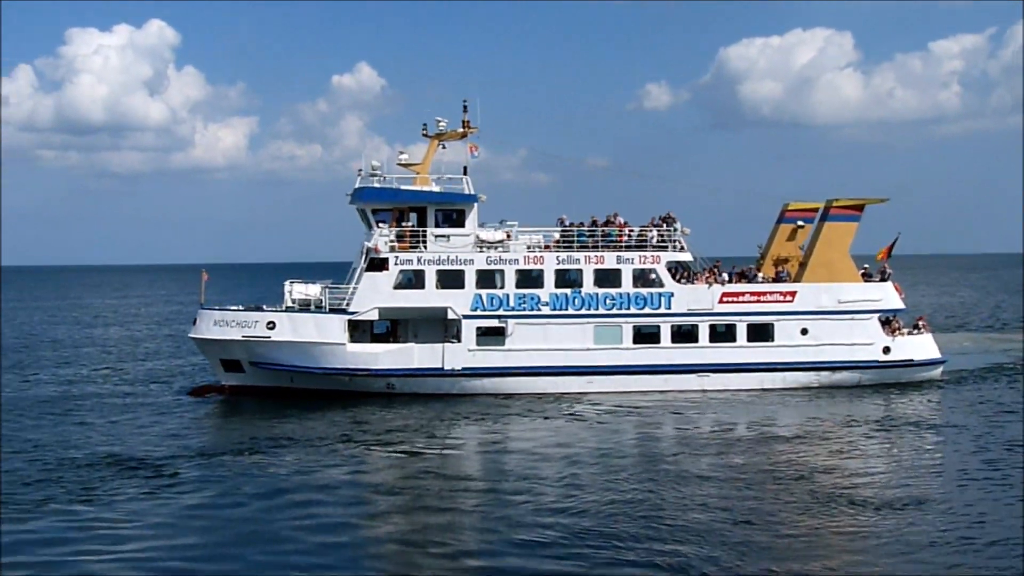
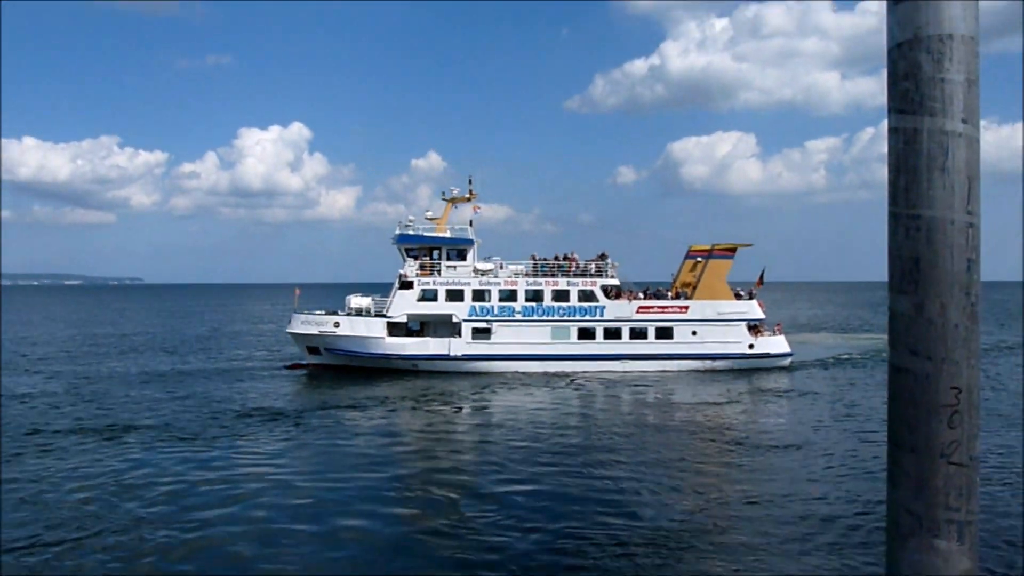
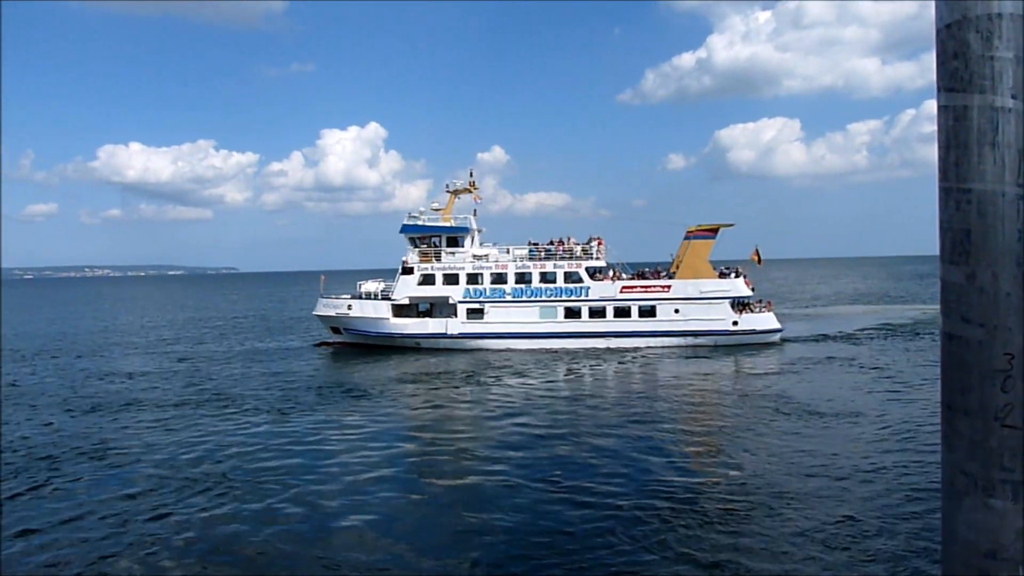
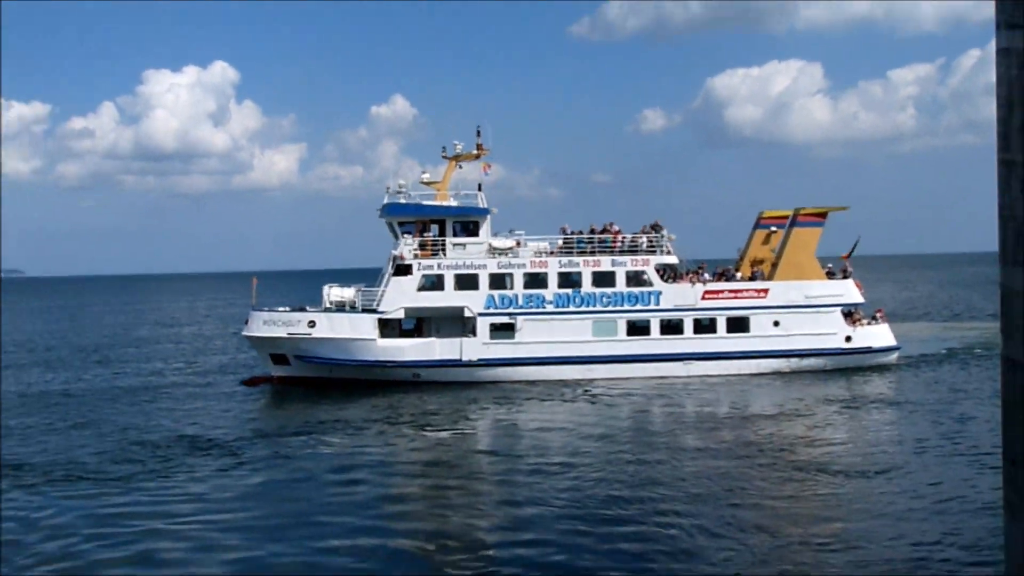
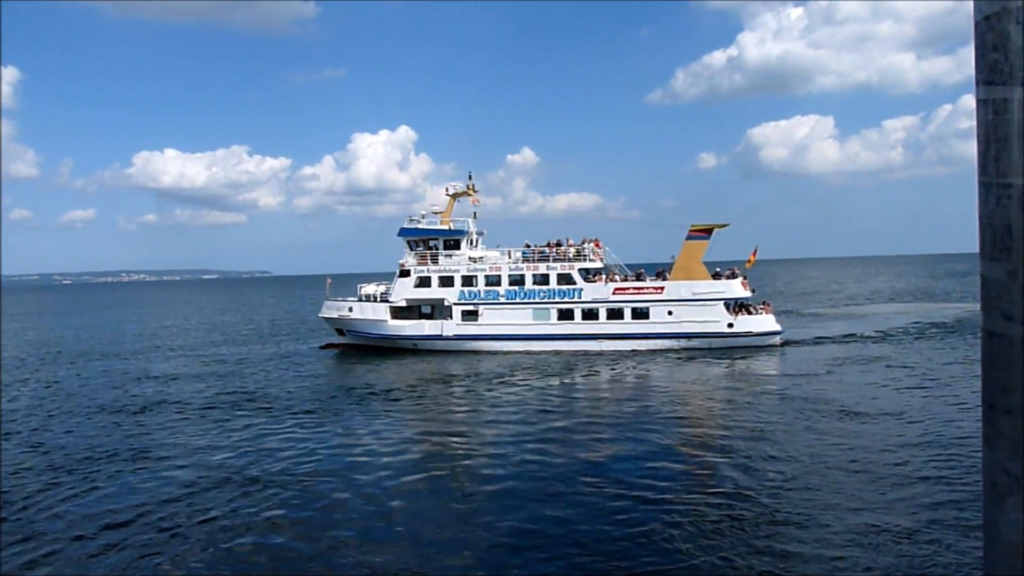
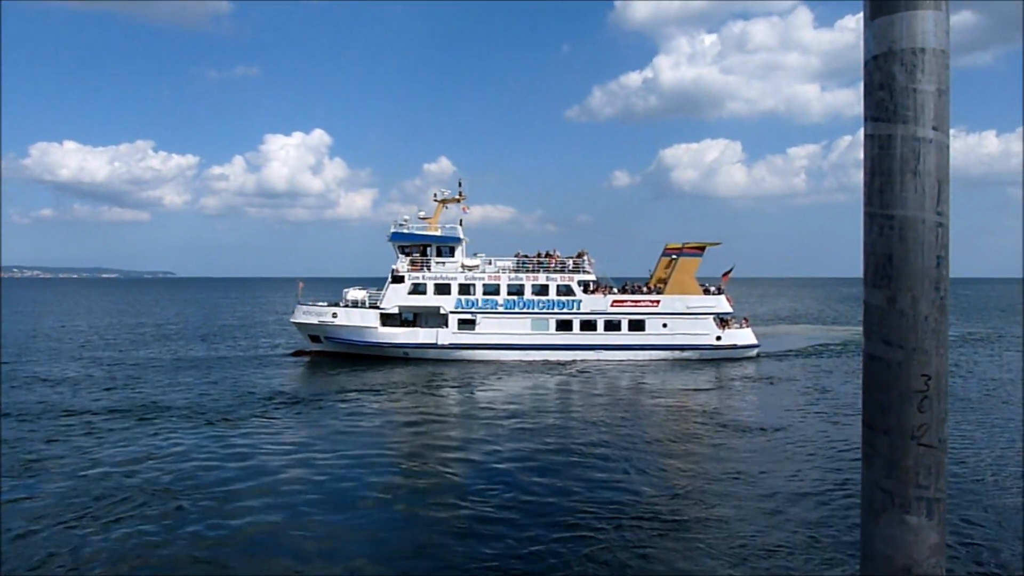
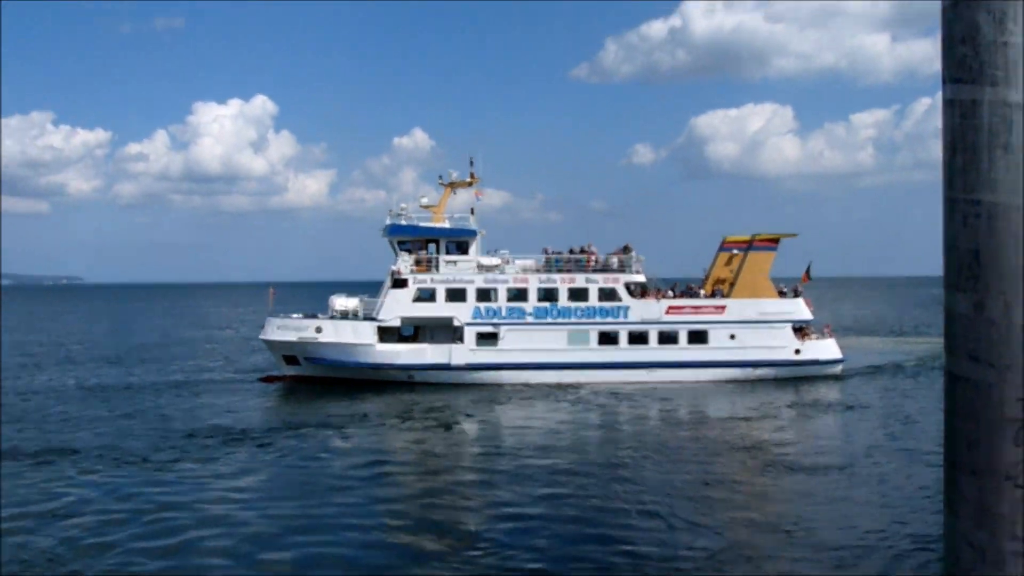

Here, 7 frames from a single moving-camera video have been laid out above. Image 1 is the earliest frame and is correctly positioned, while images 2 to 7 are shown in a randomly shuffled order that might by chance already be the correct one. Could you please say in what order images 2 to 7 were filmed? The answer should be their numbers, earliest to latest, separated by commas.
4, 7, 2, 6, 3, 5
